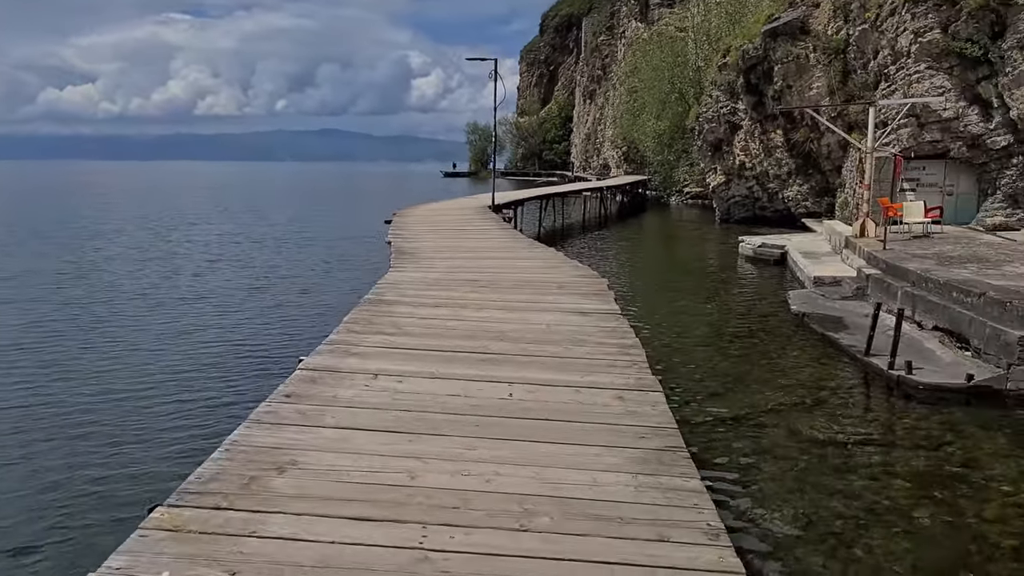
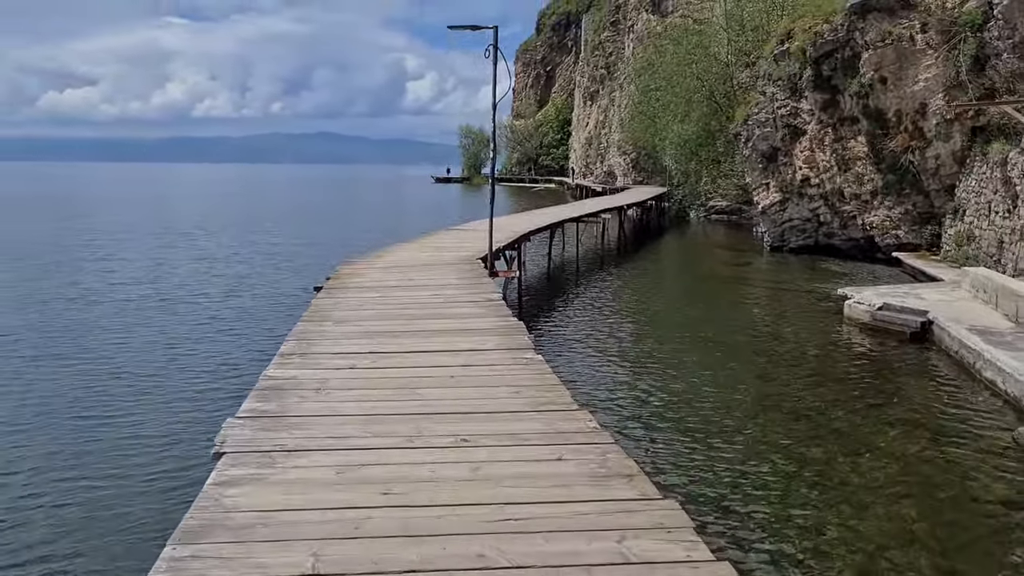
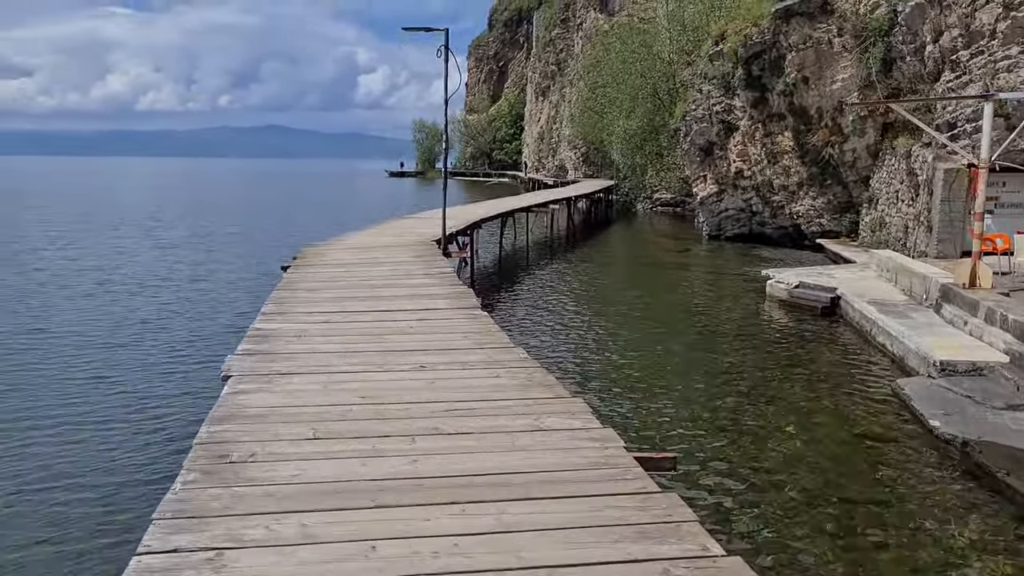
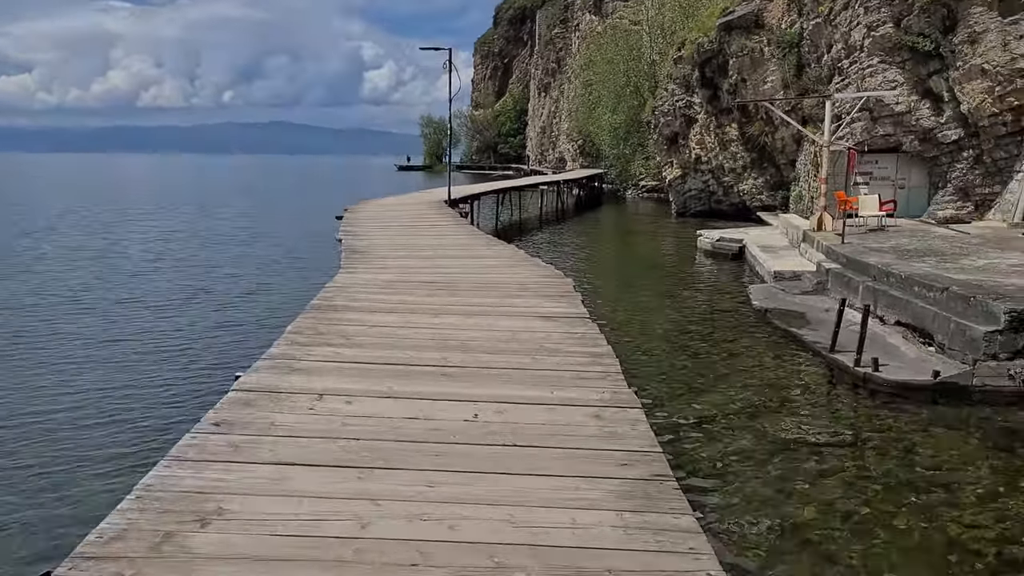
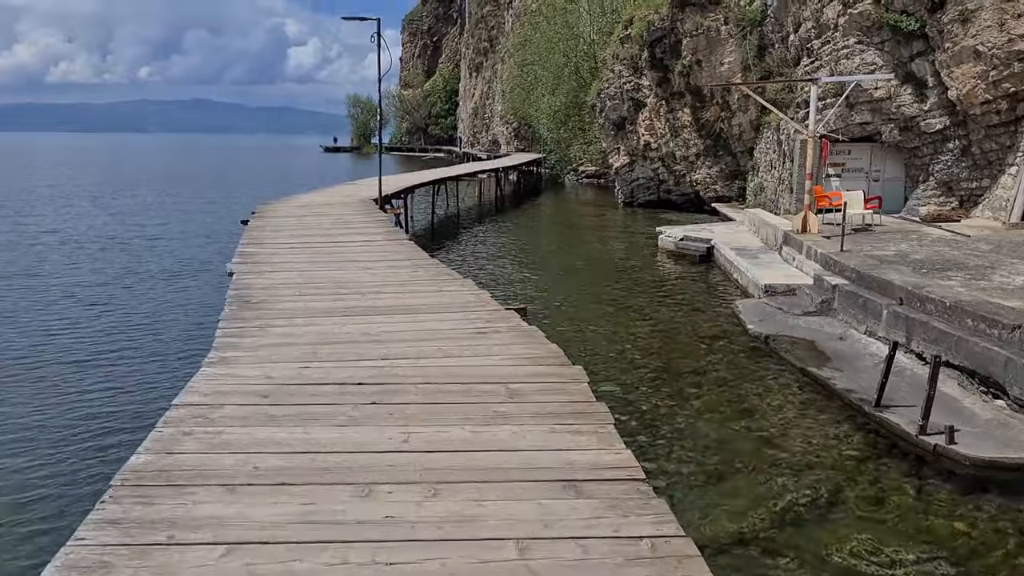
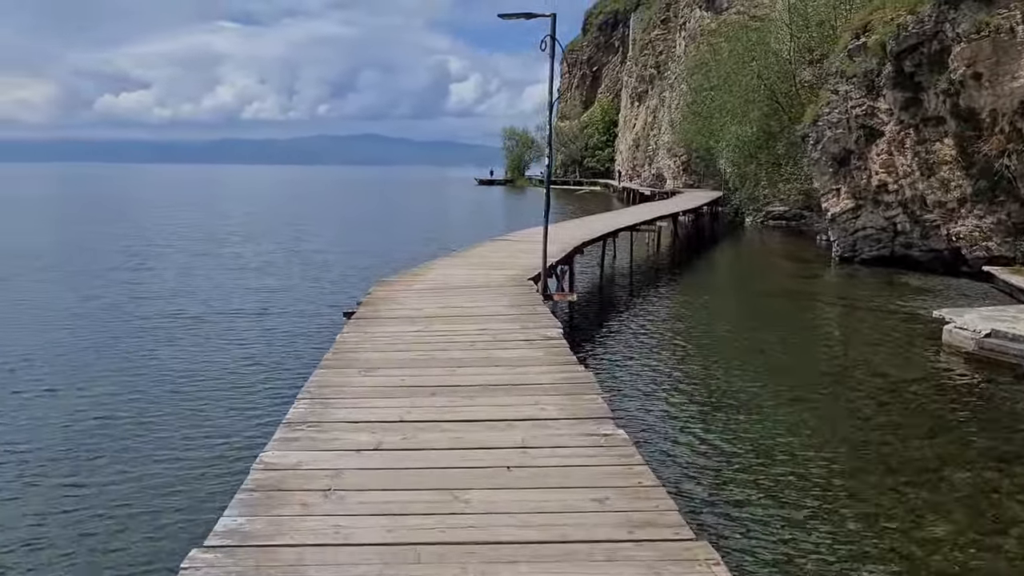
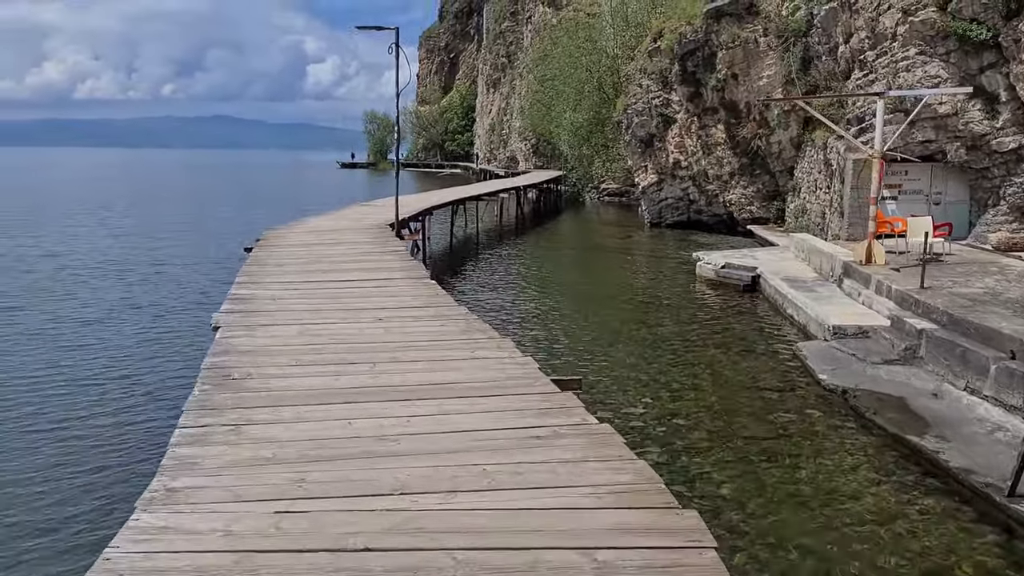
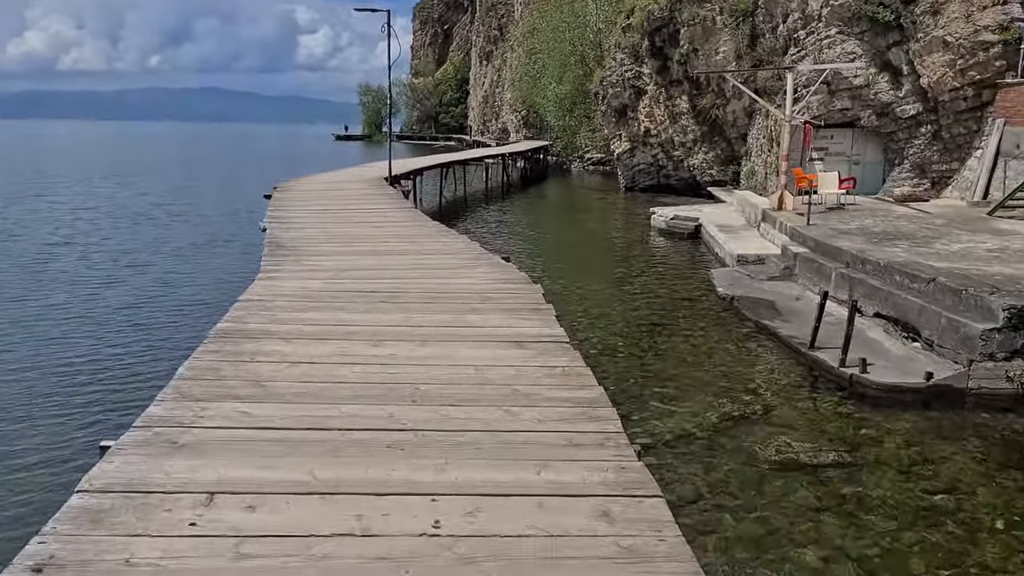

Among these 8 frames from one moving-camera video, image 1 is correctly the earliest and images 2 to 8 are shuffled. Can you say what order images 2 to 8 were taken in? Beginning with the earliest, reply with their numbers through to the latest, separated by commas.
4, 8, 5, 7, 3, 2, 6
